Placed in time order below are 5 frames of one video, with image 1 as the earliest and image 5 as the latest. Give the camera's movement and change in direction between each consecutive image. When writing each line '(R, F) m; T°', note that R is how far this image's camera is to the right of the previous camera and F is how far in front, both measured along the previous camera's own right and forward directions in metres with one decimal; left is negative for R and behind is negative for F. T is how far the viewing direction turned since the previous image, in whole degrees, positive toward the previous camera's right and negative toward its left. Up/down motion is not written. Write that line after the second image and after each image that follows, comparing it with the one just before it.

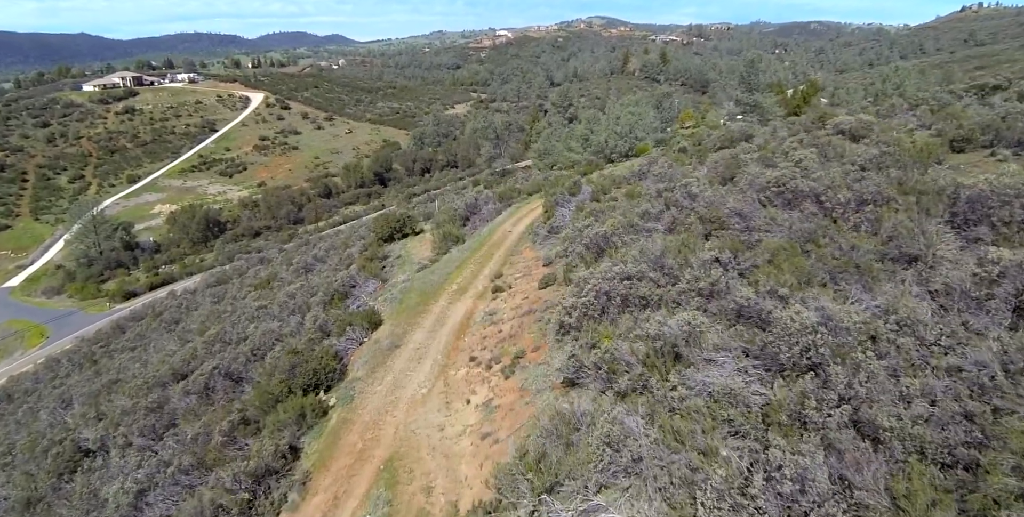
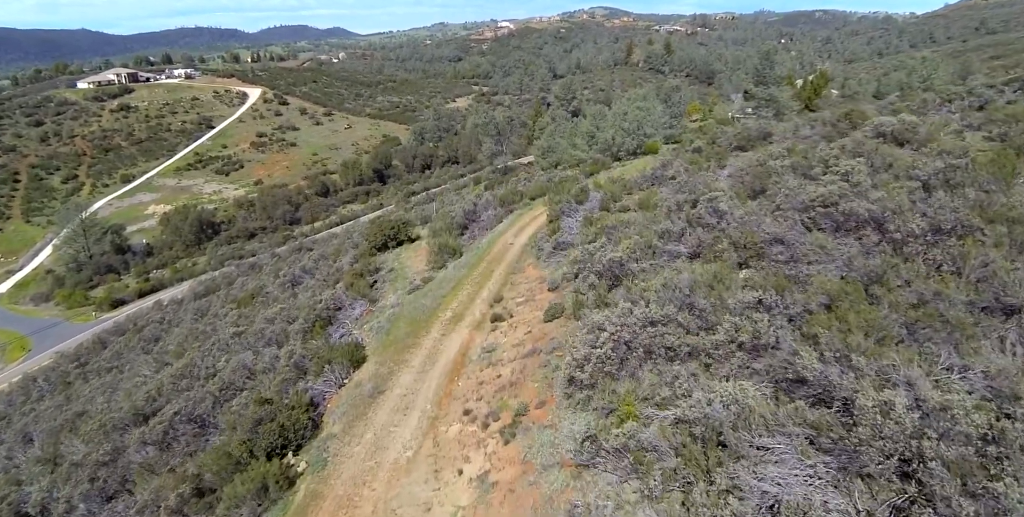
(+0.1, +1.9) m; 0°
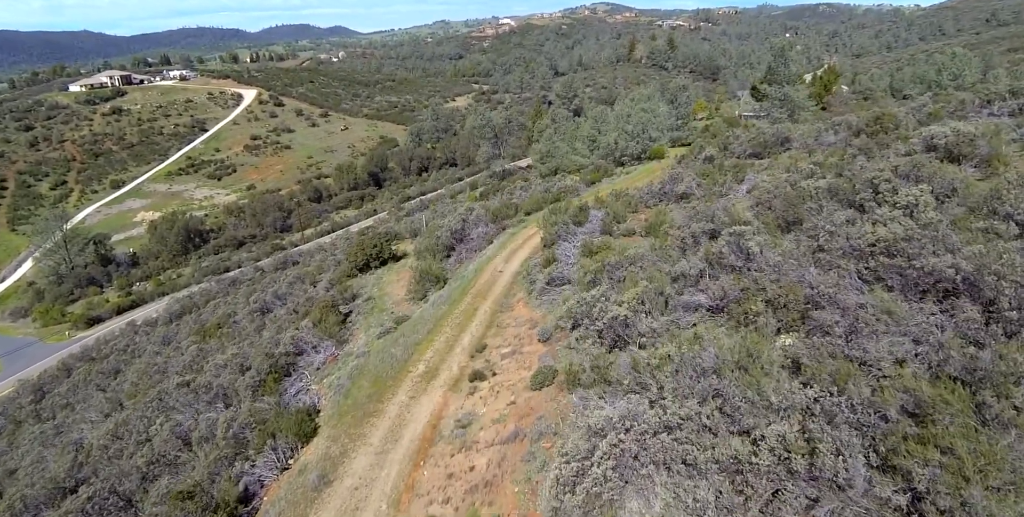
(+0.5, +2.4) m; 0°
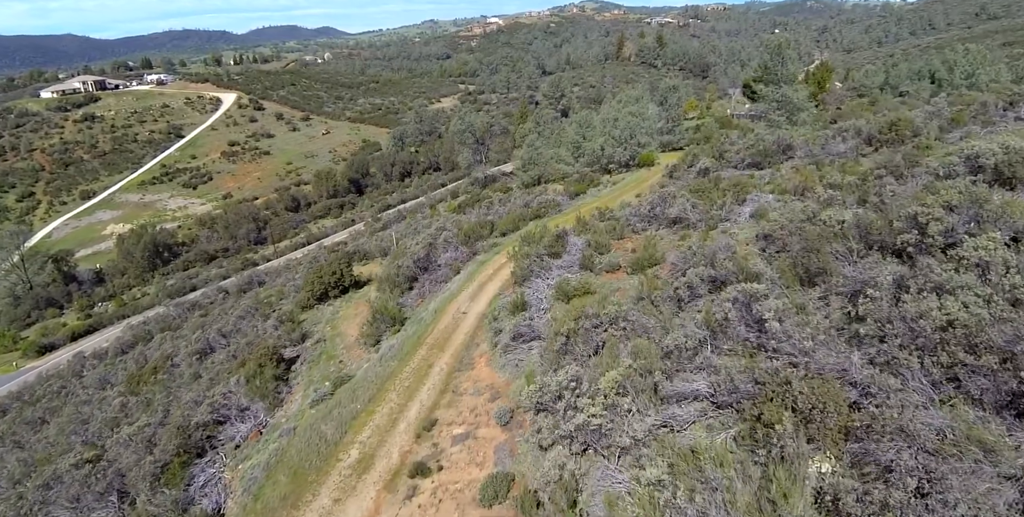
(+0.8, +2.5) m; +1°
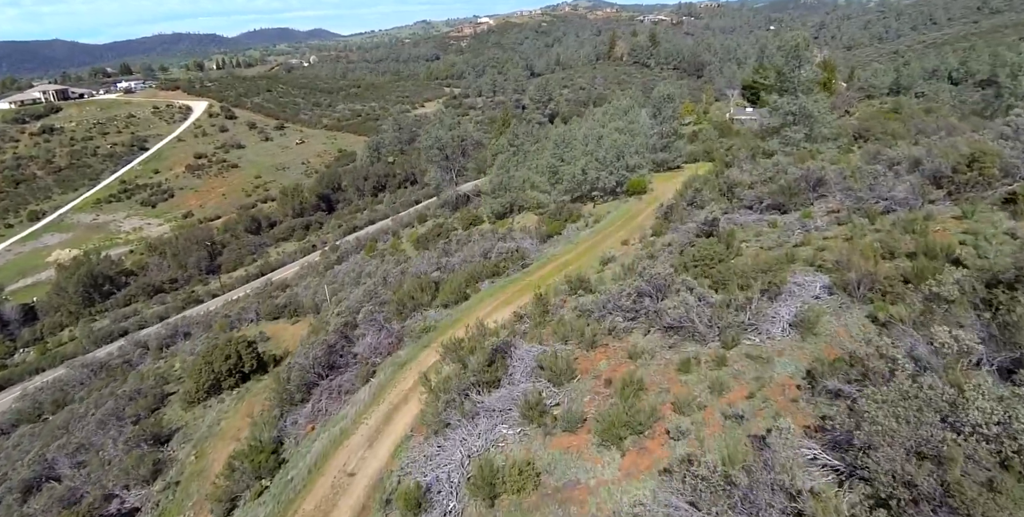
(+1.6, +5.4) m; 0°
